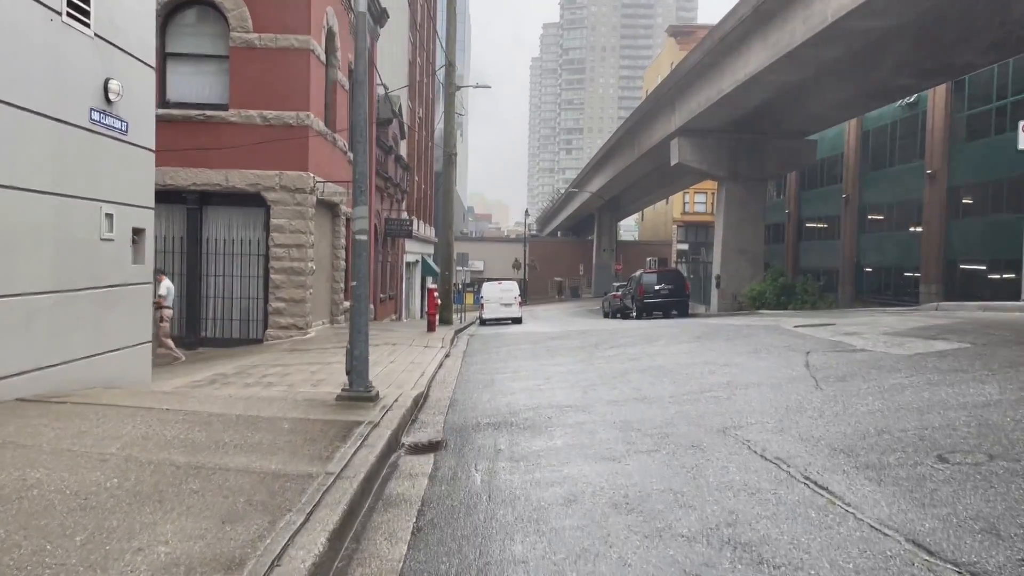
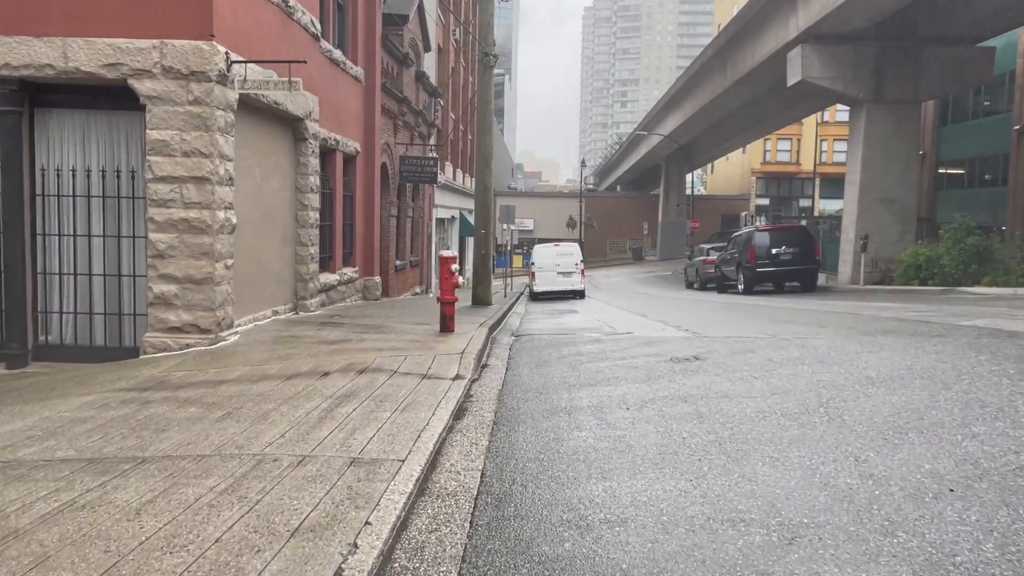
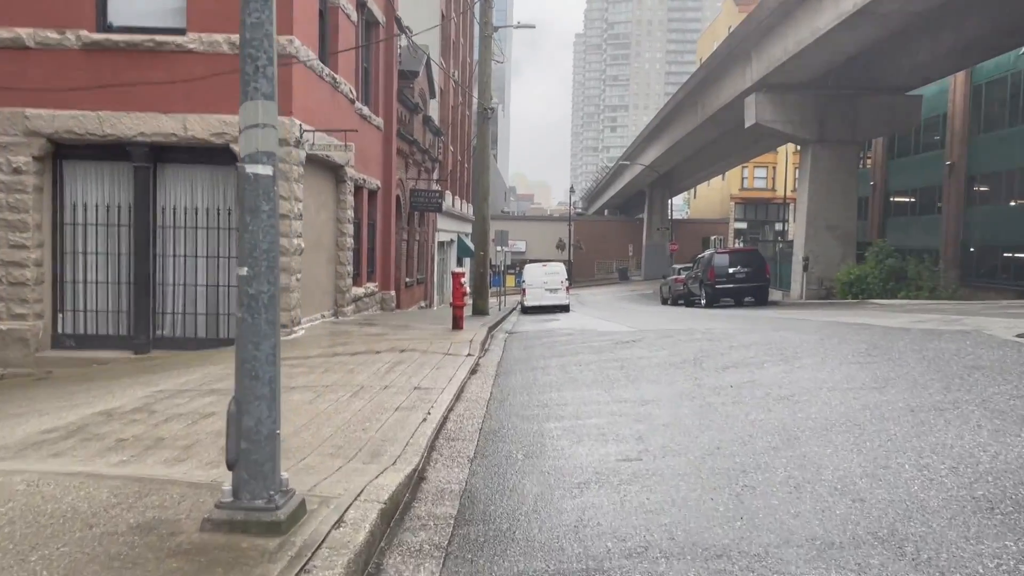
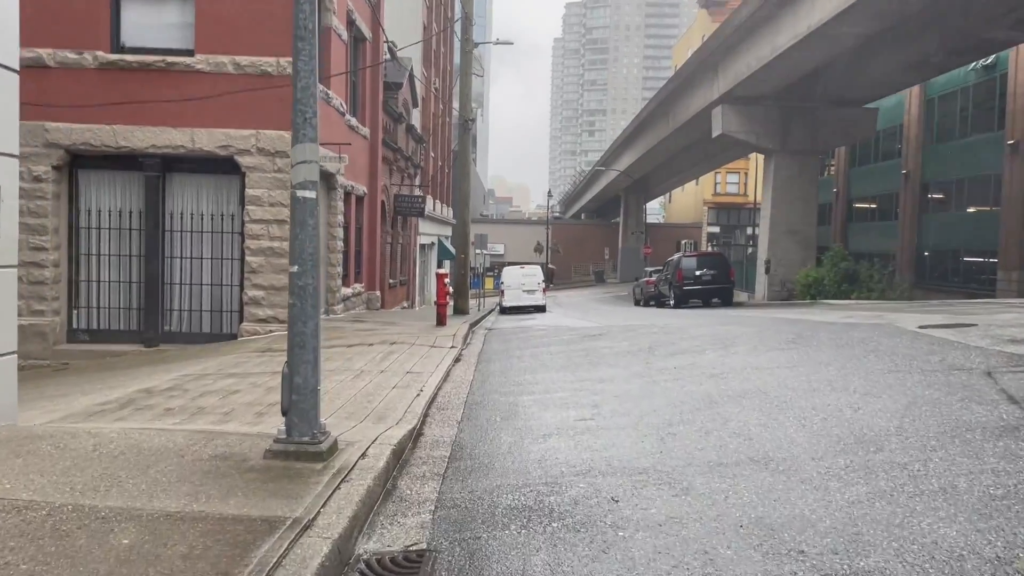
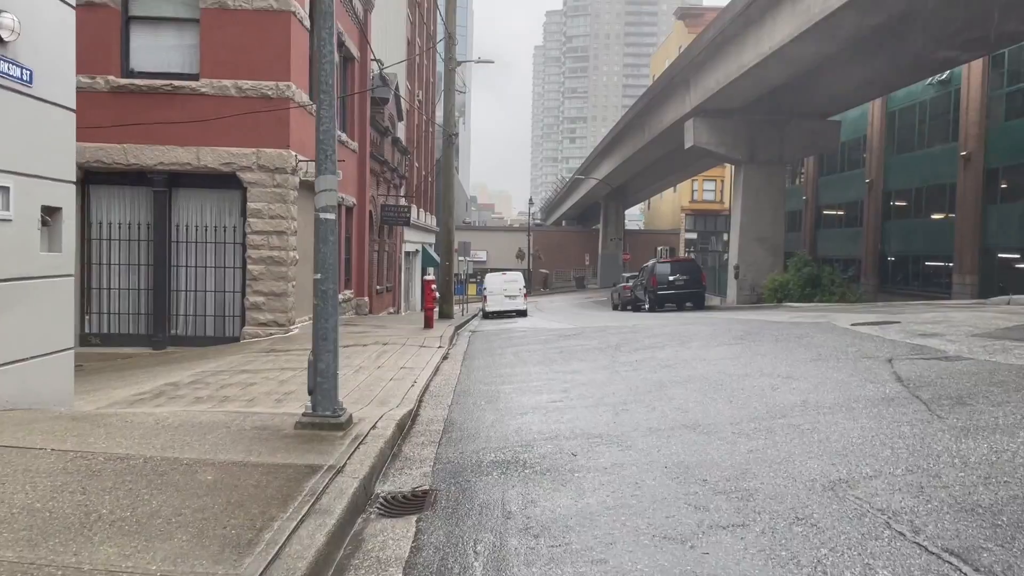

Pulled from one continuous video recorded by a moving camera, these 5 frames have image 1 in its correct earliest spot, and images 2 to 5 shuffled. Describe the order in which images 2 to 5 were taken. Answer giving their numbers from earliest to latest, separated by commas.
5, 4, 3, 2
